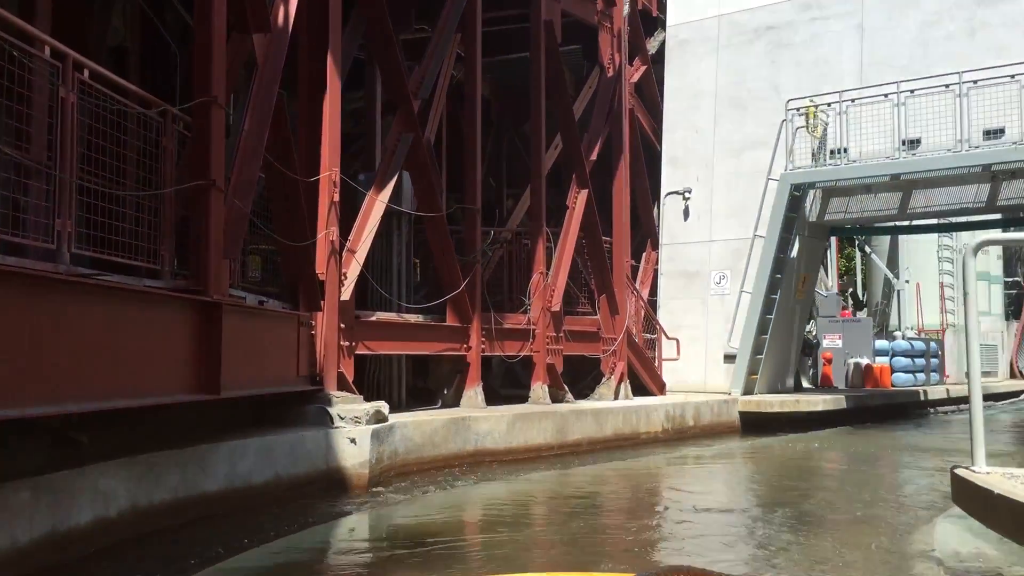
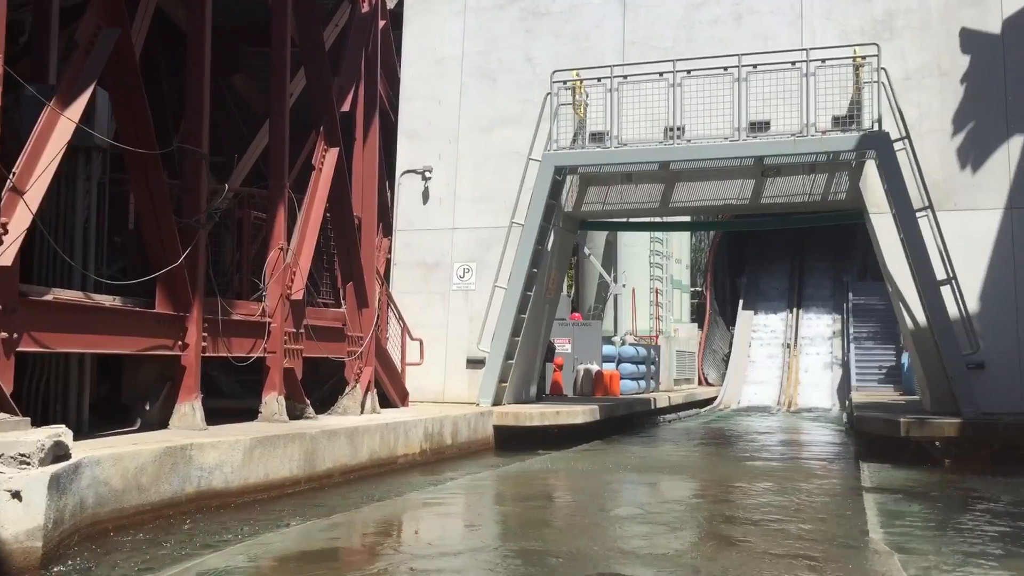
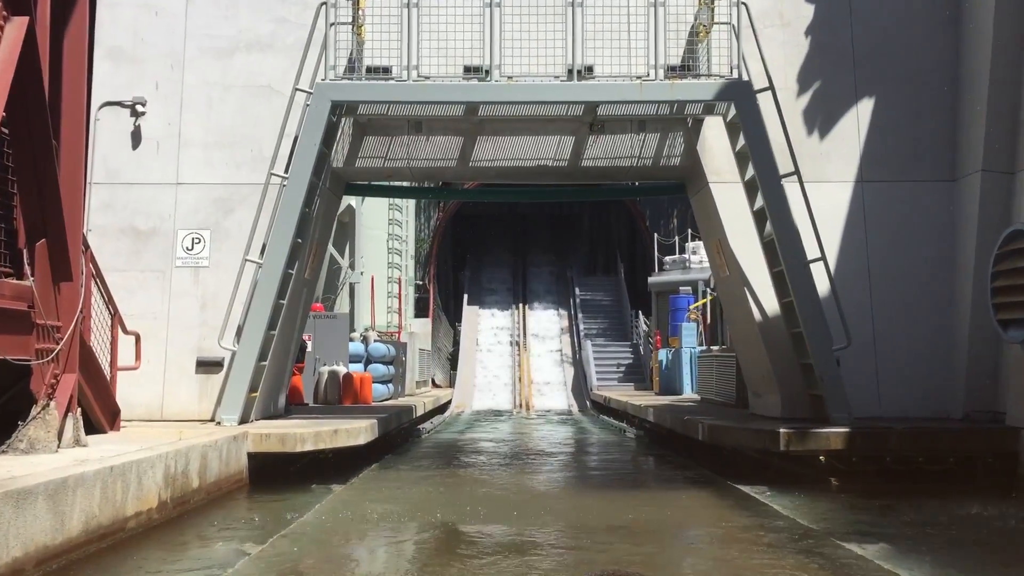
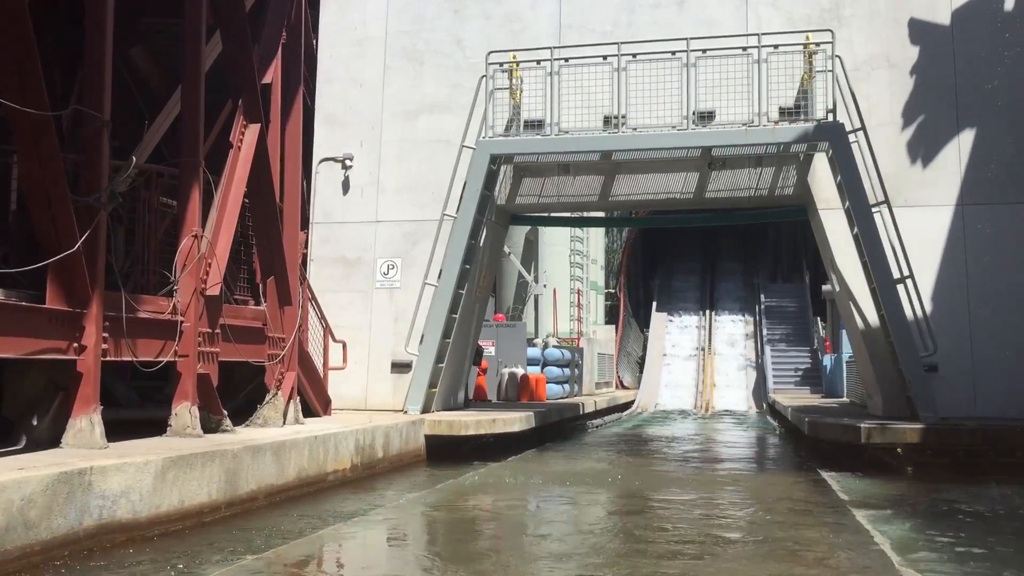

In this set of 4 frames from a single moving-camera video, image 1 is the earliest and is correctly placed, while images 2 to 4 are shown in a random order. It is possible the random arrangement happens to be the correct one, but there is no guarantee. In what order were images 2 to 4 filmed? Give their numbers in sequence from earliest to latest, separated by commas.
2, 4, 3
